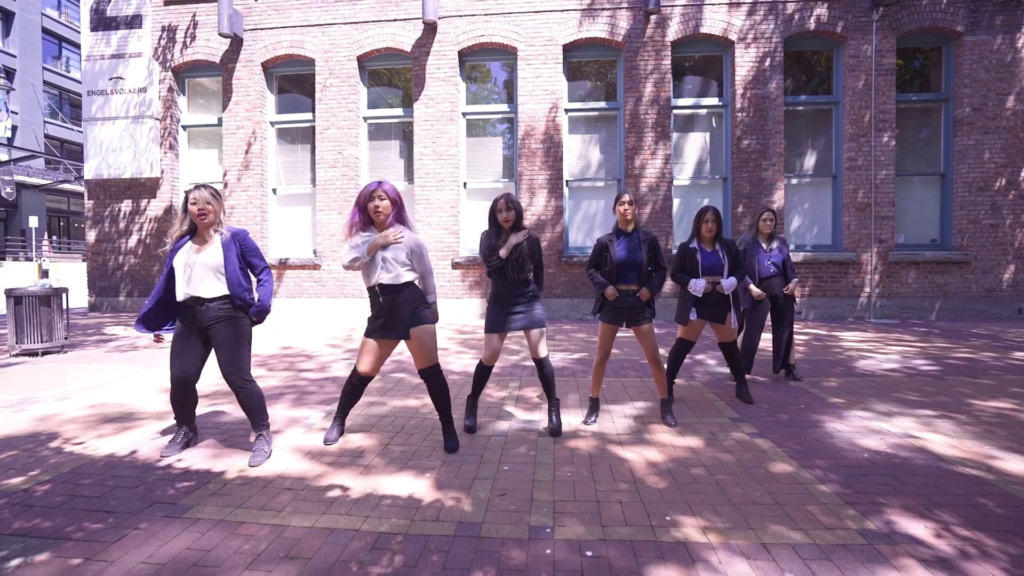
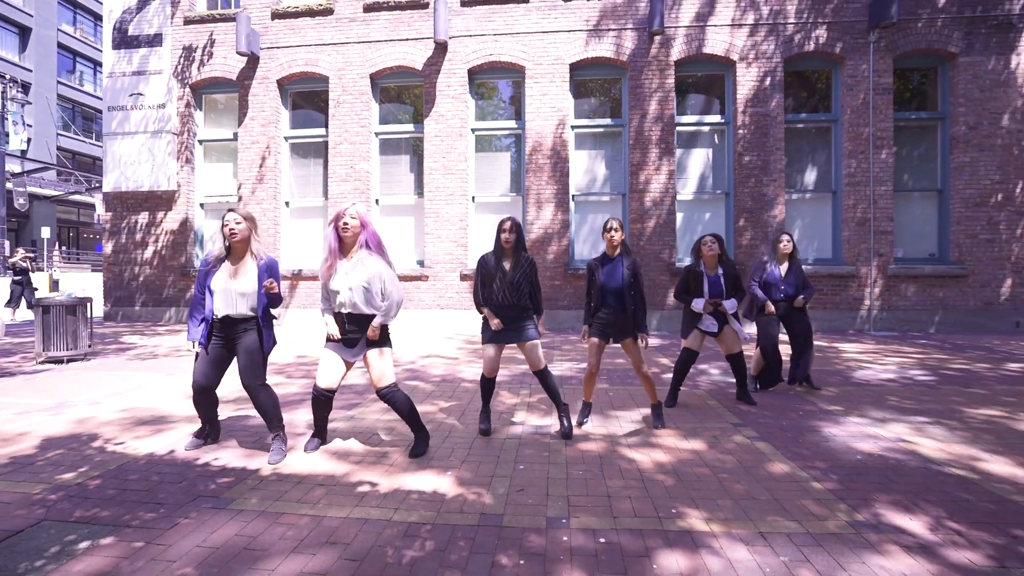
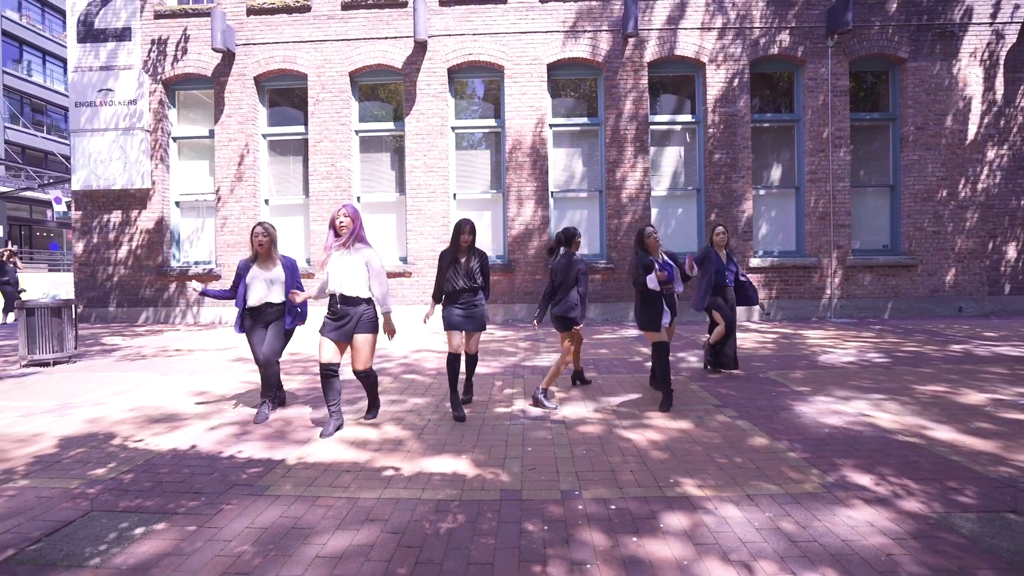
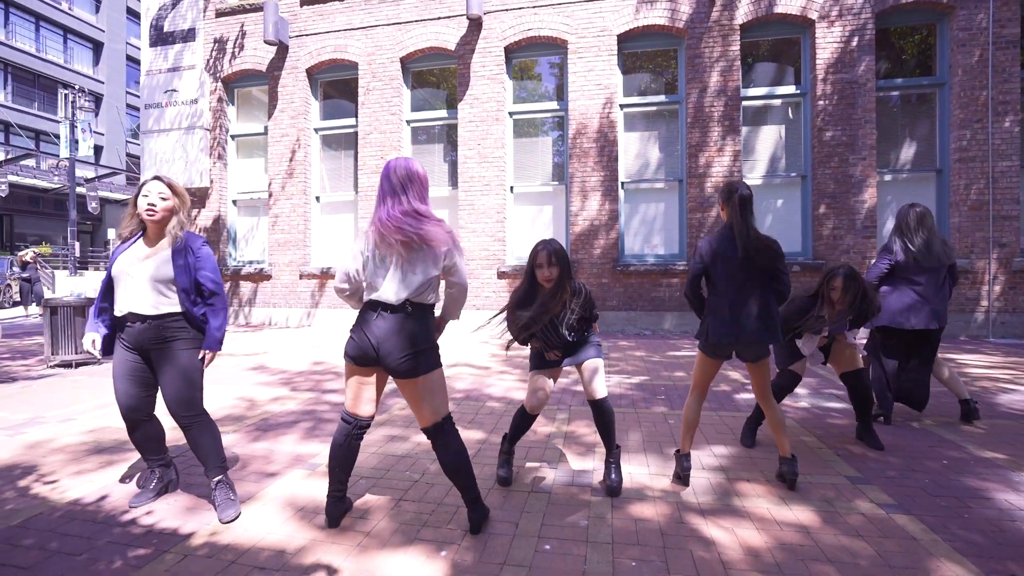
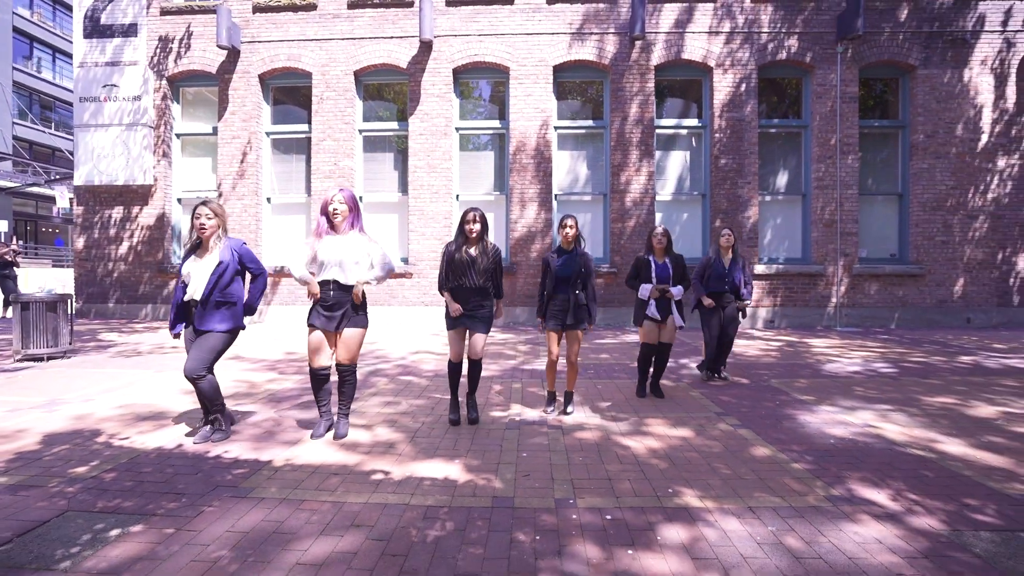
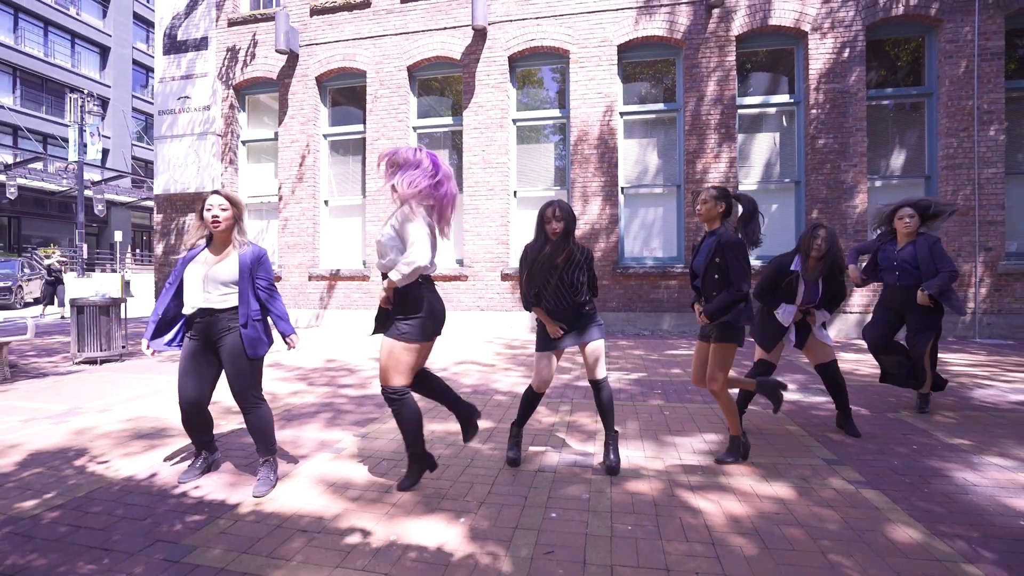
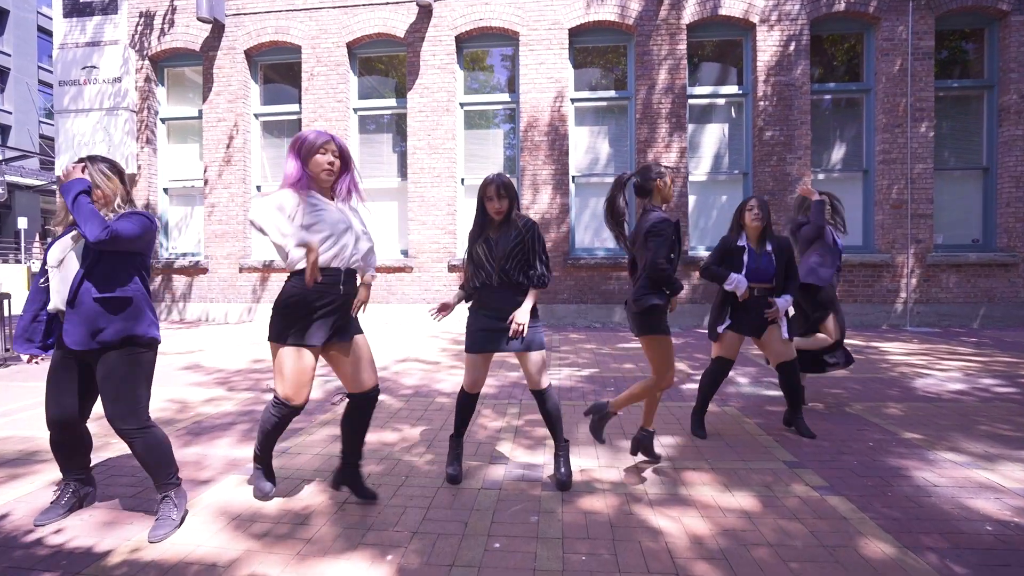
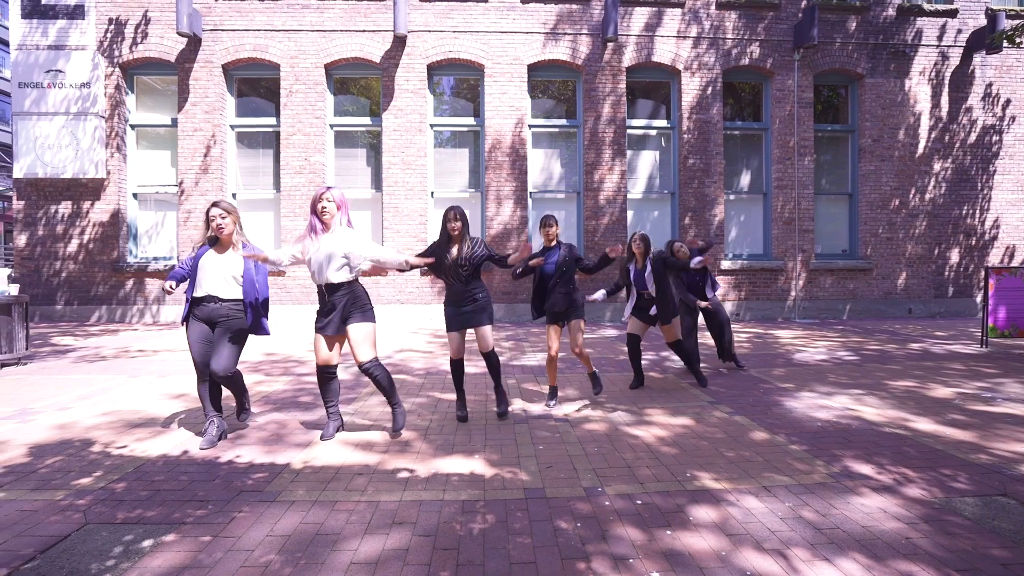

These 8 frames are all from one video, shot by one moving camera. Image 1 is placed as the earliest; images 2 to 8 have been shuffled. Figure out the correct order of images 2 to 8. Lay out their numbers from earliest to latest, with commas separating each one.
7, 4, 6, 2, 5, 8, 3
